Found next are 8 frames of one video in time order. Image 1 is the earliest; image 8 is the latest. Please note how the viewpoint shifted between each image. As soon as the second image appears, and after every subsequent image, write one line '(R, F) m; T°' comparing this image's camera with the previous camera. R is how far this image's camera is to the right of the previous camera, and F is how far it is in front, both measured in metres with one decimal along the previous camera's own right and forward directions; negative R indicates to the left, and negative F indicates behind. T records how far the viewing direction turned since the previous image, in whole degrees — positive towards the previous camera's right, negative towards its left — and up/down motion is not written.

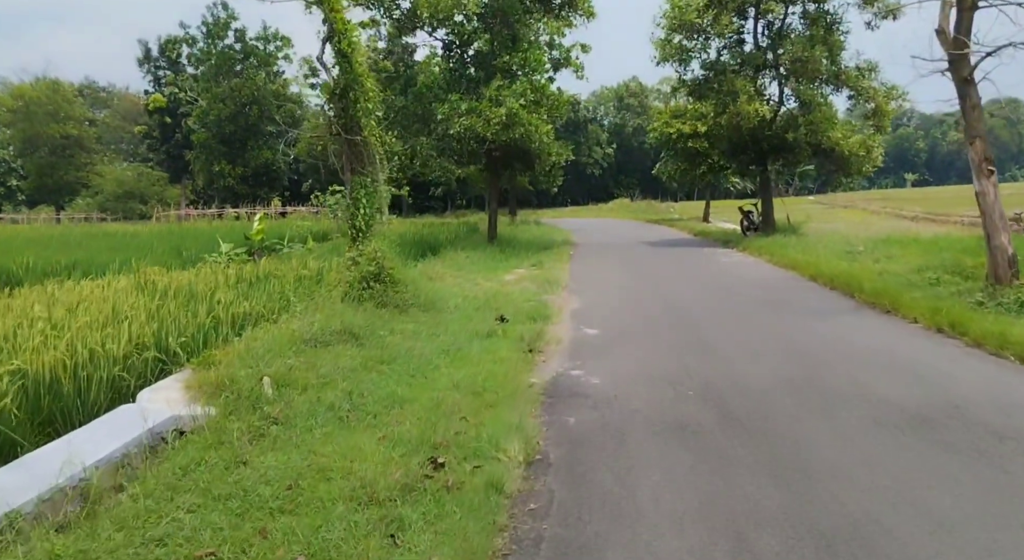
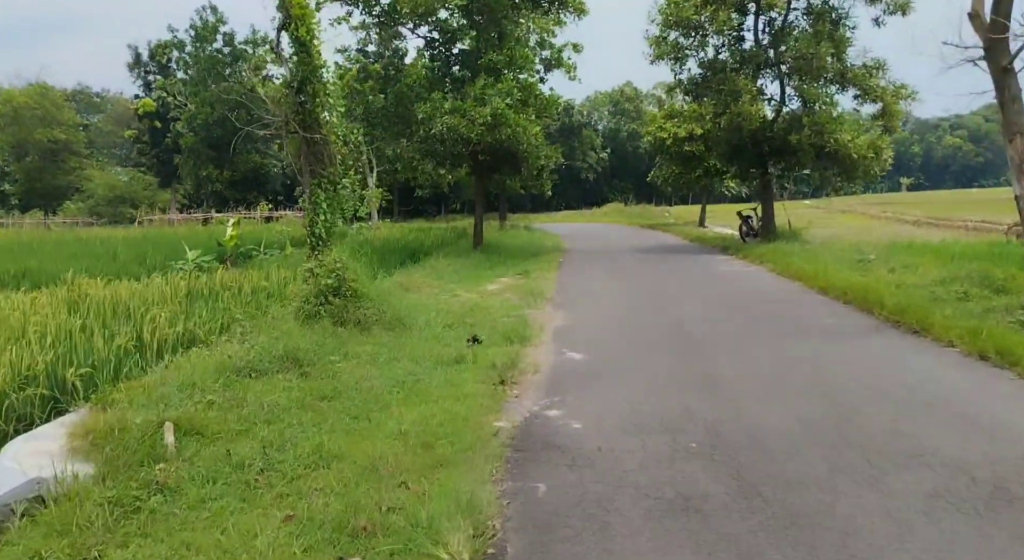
(+0.2, +1.2) m; 0°
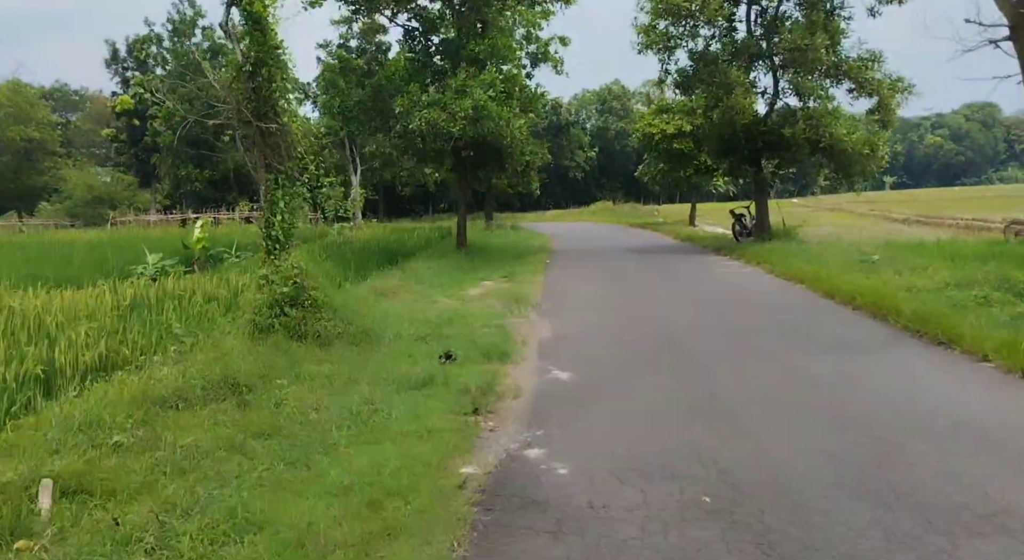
(+0.1, +1.0) m; +1°
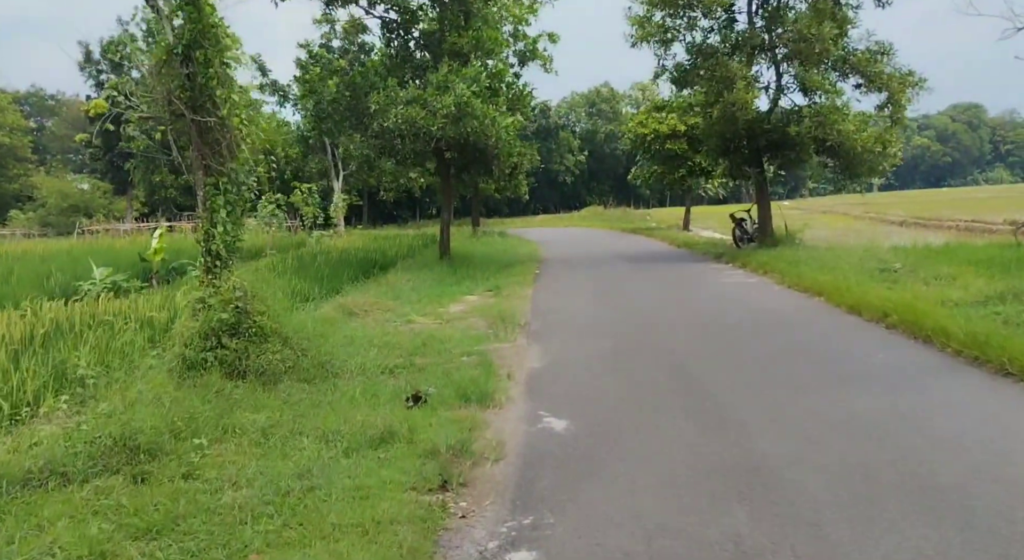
(+0.1, +1.3) m; +1°
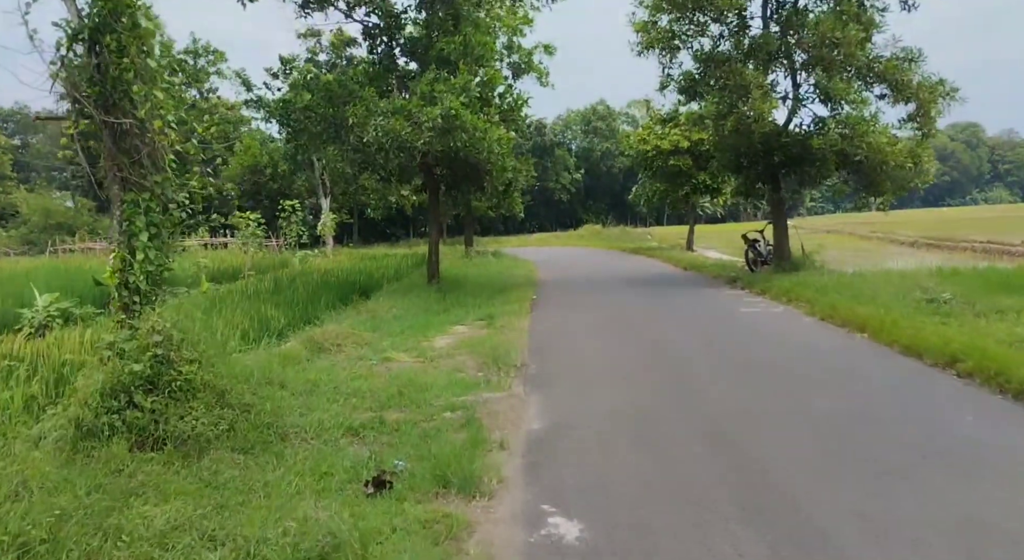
(0.0, +1.5) m; 0°
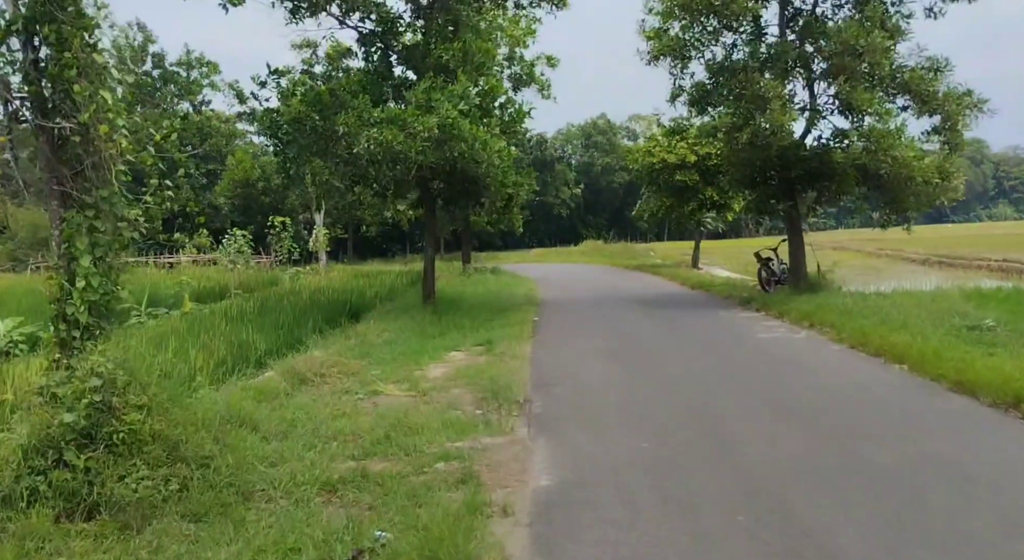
(0.0, +0.9) m; 0°
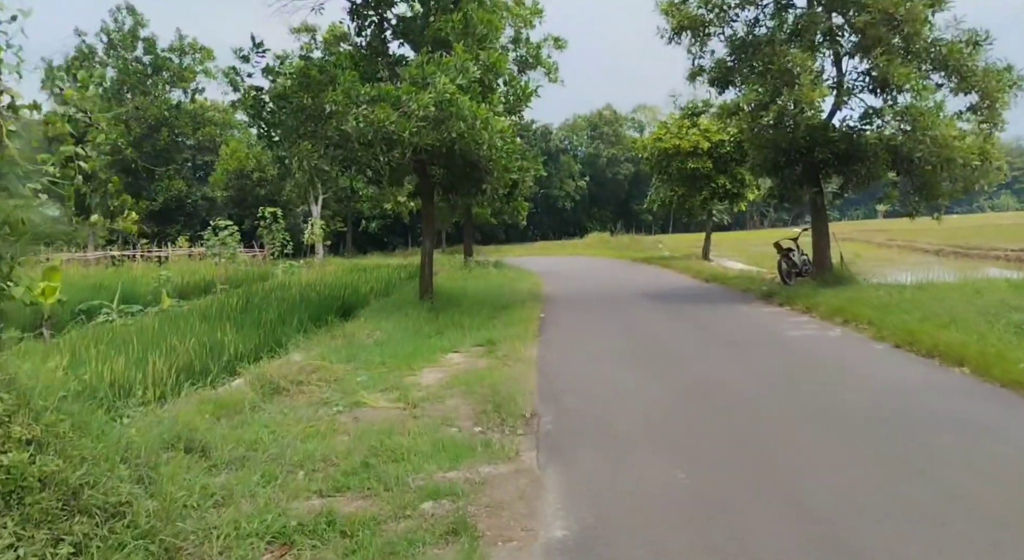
(0.0, +1.2) m; 0°
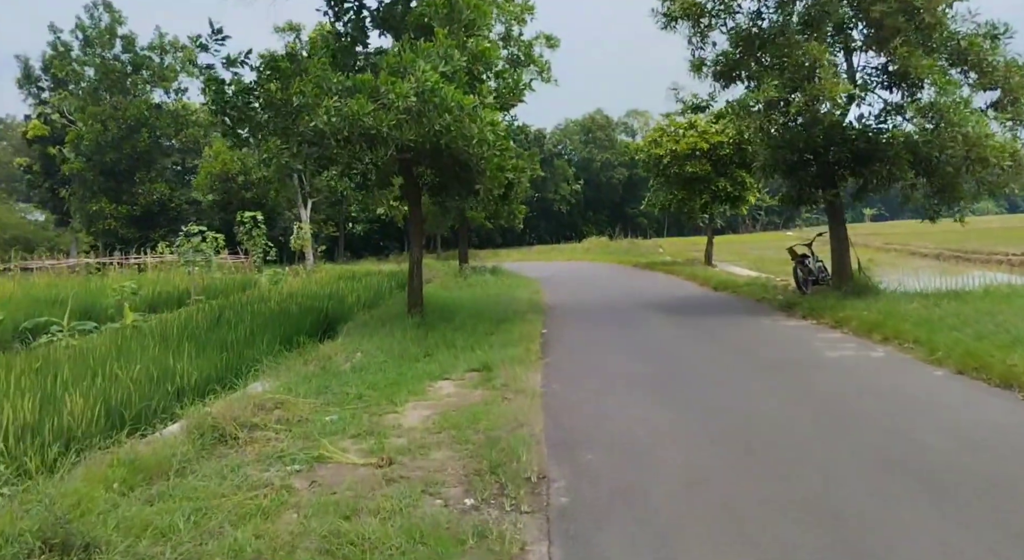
(0.0, +1.5) m; 0°
